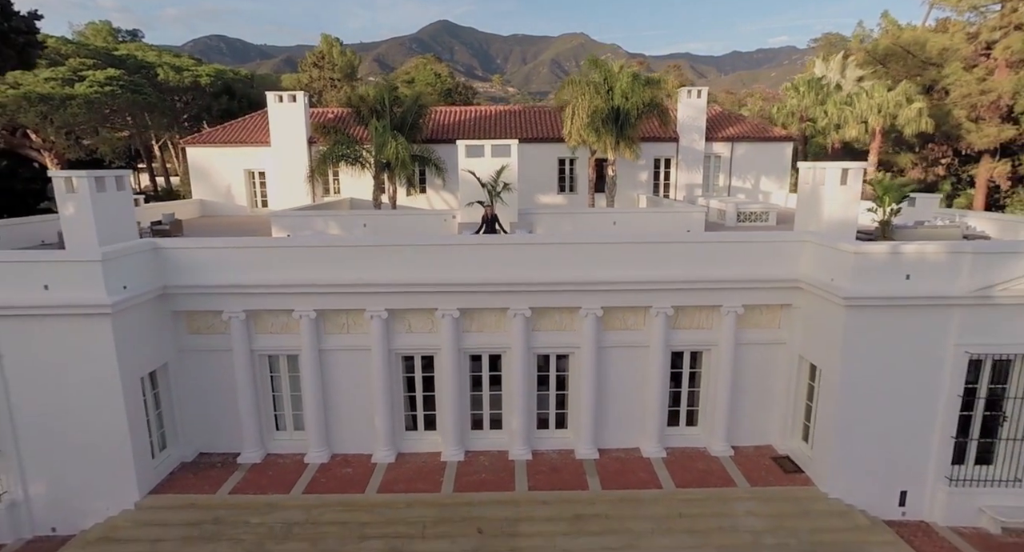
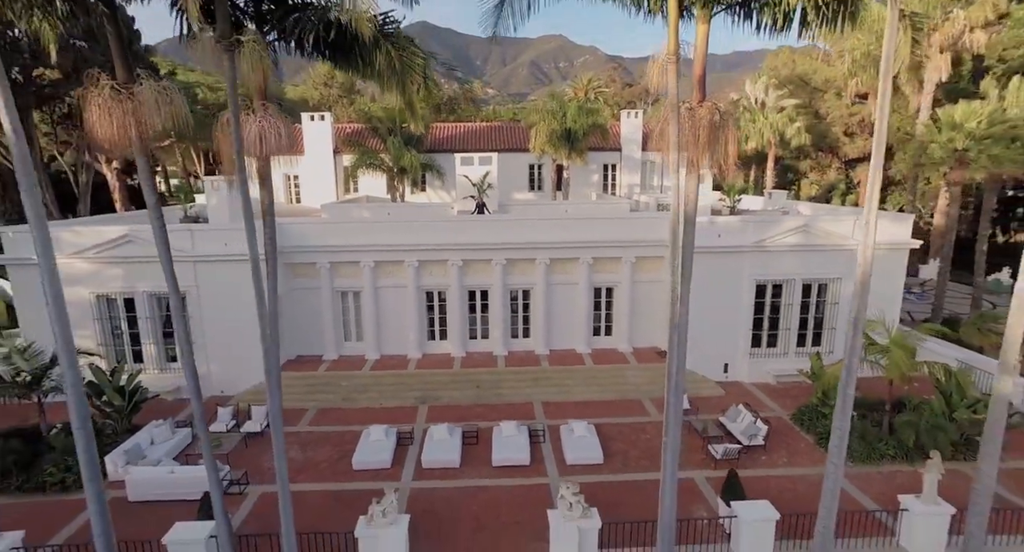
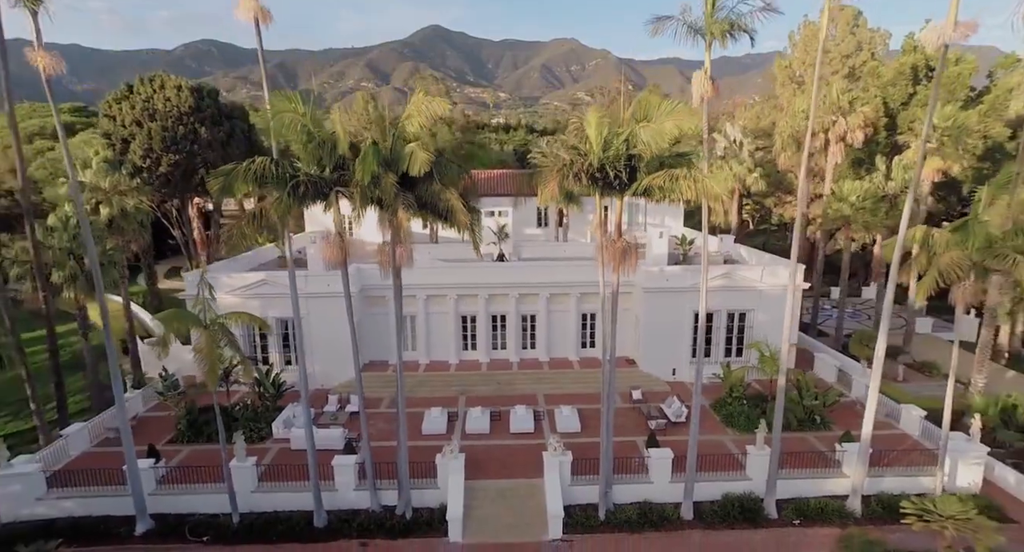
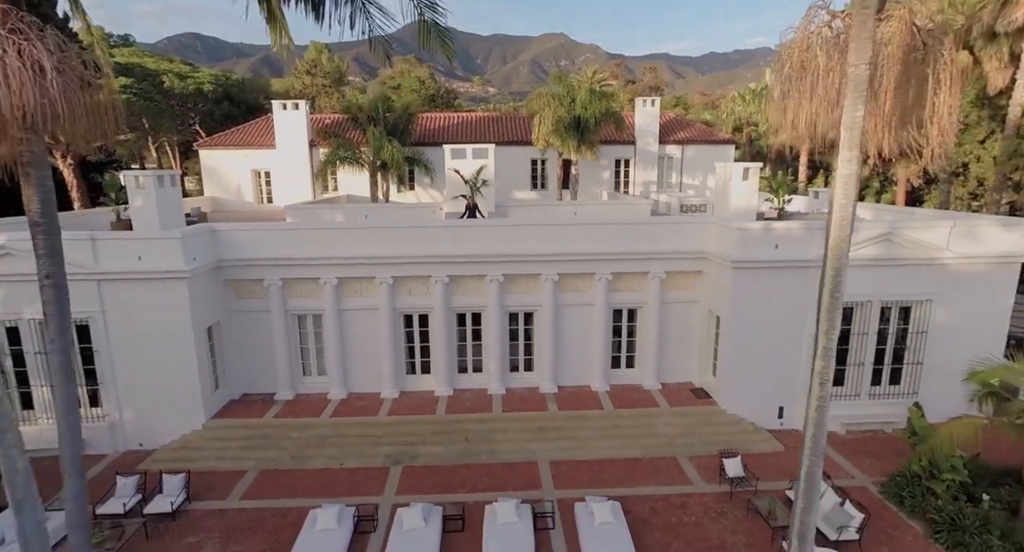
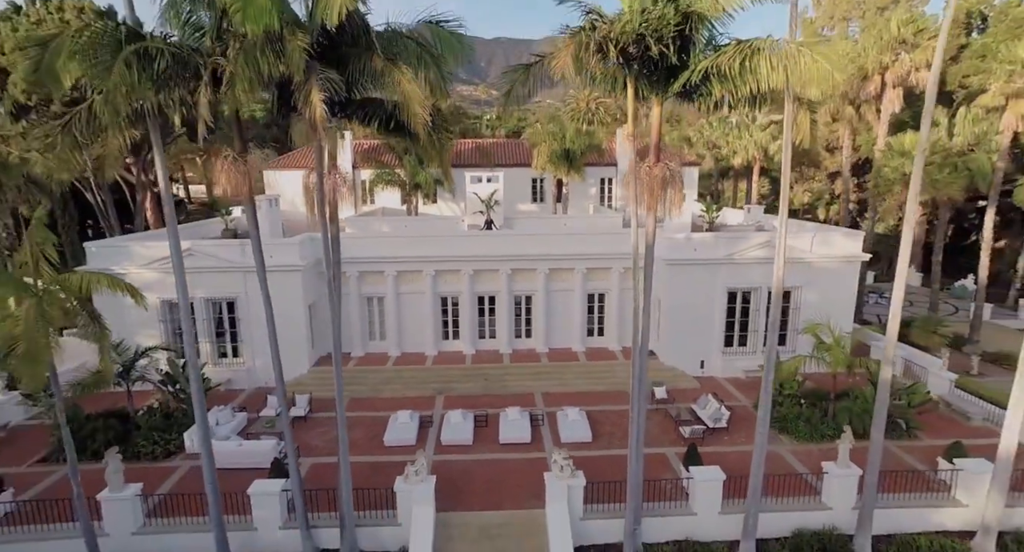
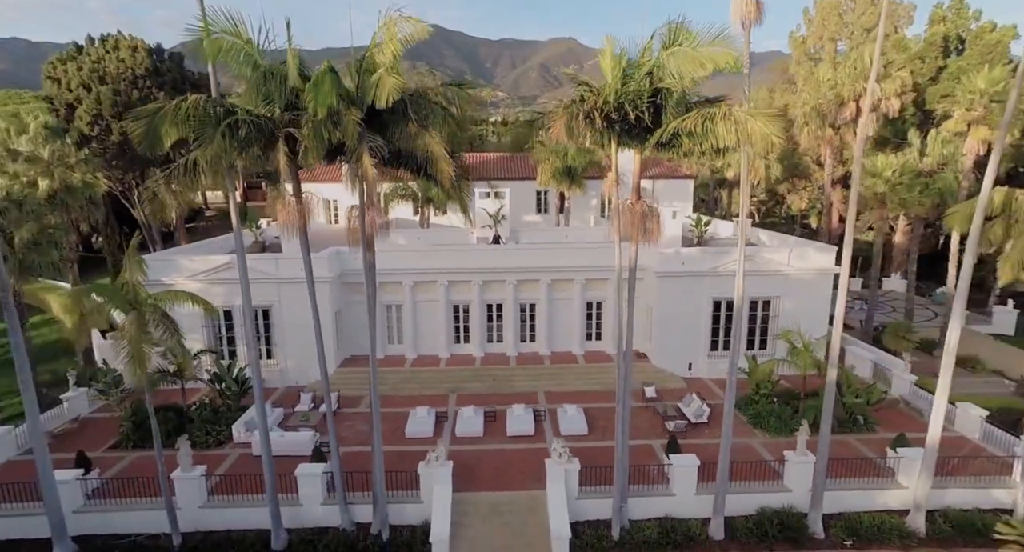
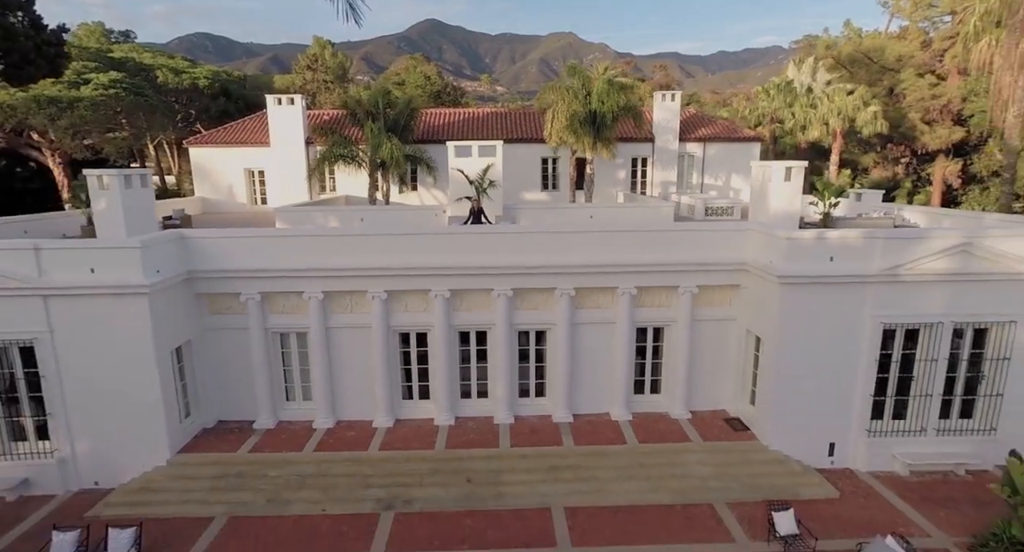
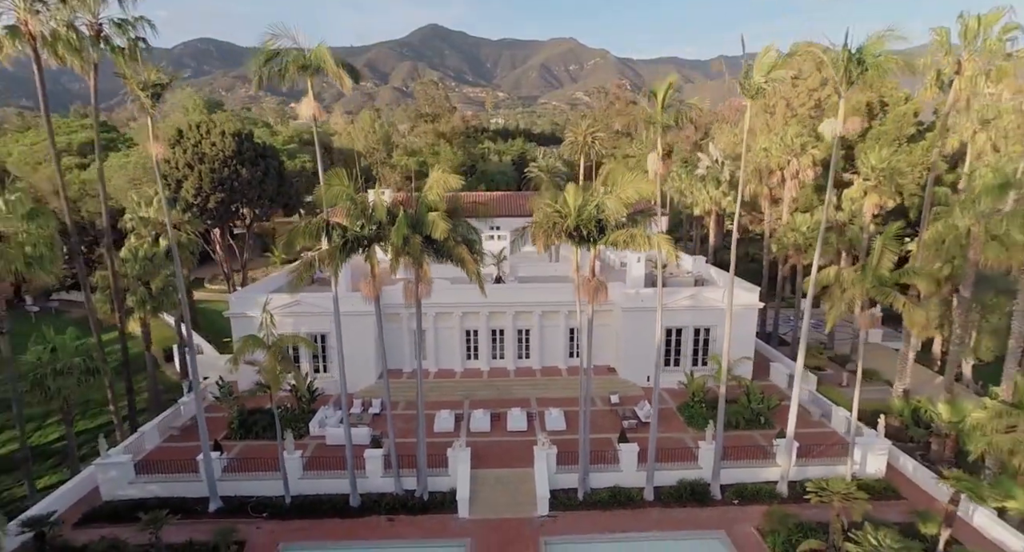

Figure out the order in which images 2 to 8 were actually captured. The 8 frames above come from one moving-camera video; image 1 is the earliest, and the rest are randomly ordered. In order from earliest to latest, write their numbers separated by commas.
7, 4, 2, 5, 6, 3, 8
